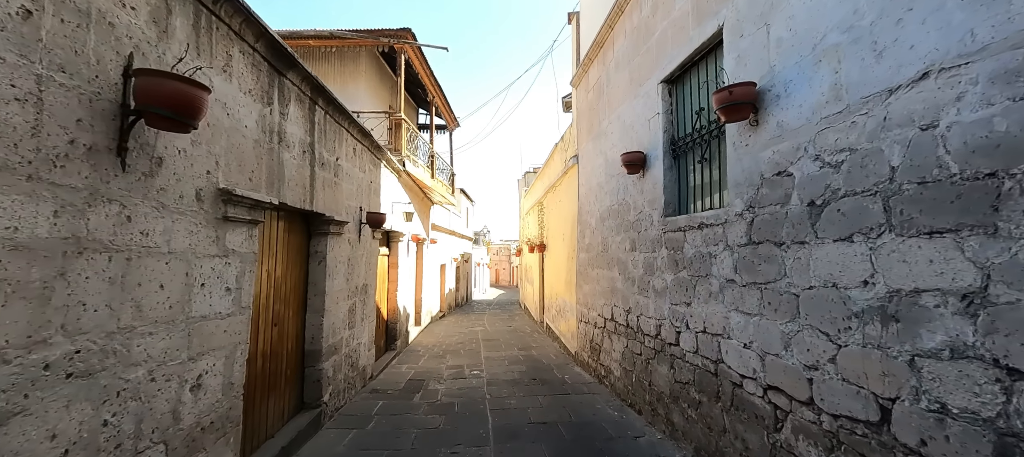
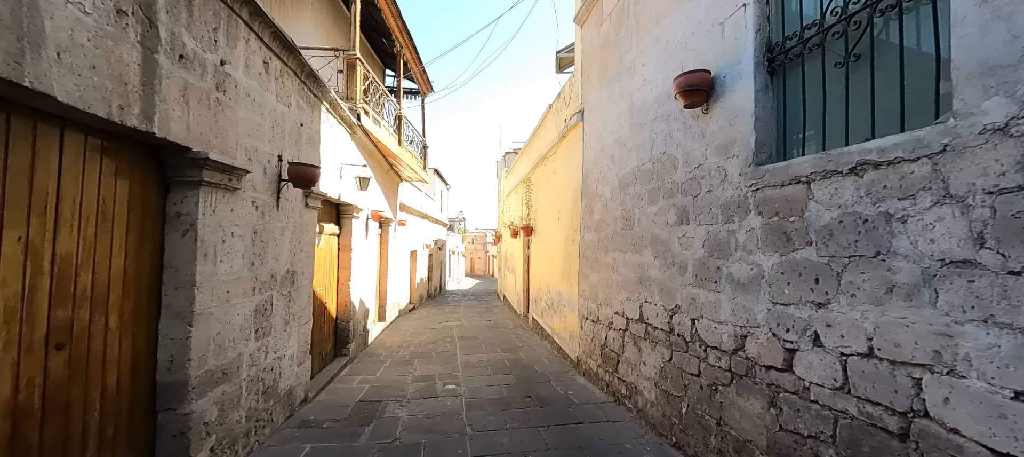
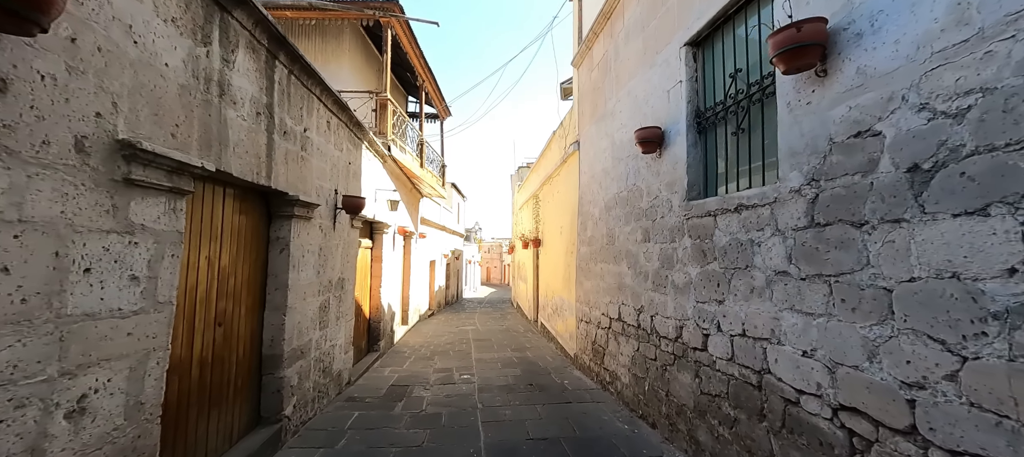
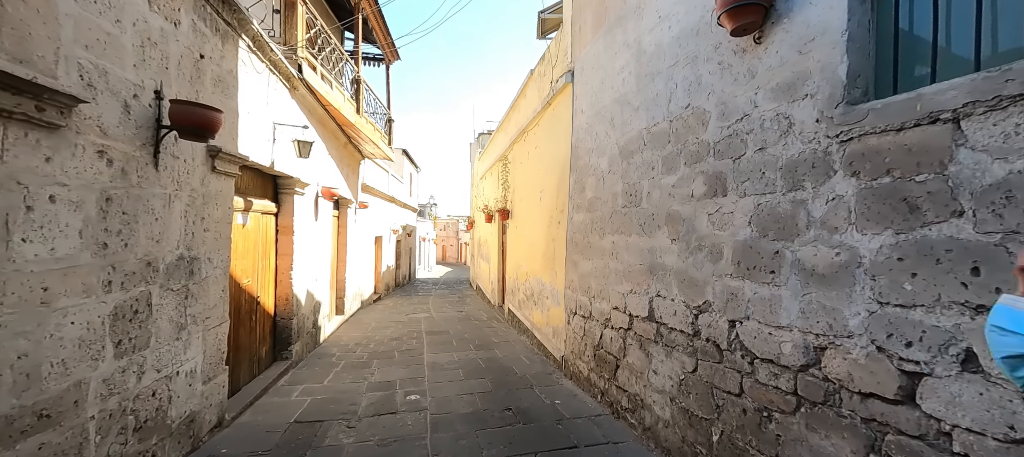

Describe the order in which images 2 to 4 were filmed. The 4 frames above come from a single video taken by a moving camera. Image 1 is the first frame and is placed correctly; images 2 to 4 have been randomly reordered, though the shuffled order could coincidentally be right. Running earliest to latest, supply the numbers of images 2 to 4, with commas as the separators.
3, 2, 4
